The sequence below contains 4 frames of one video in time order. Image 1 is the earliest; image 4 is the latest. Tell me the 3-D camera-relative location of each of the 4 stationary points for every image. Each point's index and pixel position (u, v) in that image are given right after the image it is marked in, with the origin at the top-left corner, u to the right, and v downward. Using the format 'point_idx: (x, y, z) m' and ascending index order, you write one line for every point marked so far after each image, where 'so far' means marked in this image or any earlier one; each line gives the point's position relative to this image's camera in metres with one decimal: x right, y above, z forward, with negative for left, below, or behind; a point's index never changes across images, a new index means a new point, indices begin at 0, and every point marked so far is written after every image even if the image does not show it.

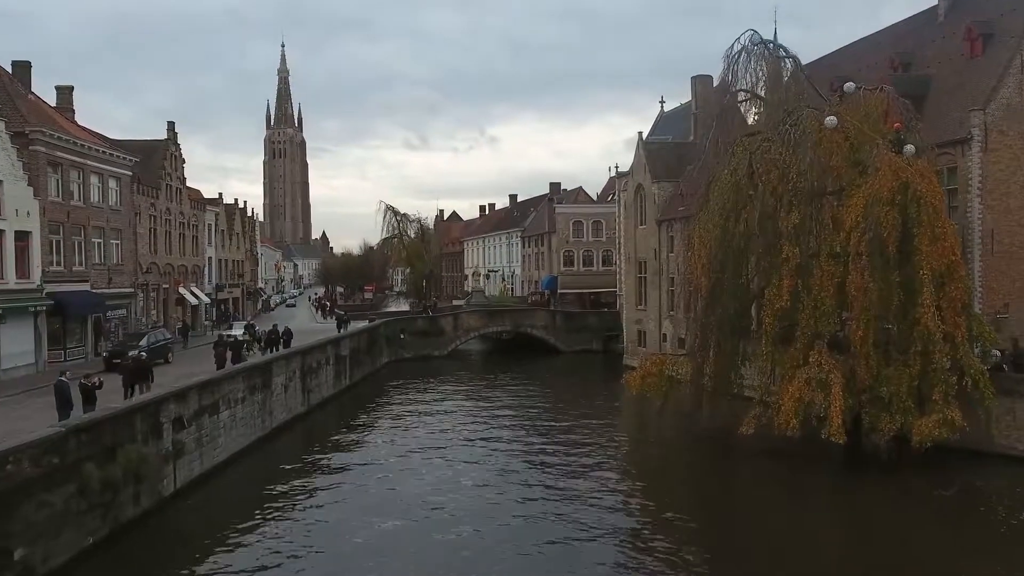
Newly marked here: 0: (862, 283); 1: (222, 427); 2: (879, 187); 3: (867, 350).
0: (+7.9, +0.1, +18.4) m
1: (-7.0, -3.4, +19.7) m
2: (+8.2, +2.3, +18.3) m
3: (+8.1, -1.4, +18.6) m
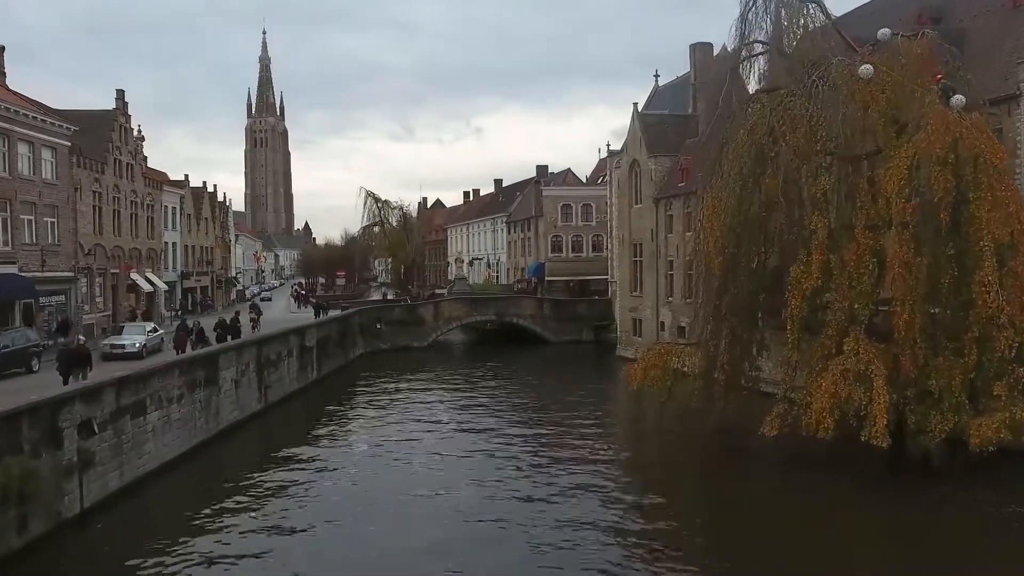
0: (+7.6, +0.6, +15.6) m
1: (-7.4, -2.9, +16.7) m
2: (+7.9, +2.7, +15.4) m
3: (+7.8, -0.9, +15.7) m
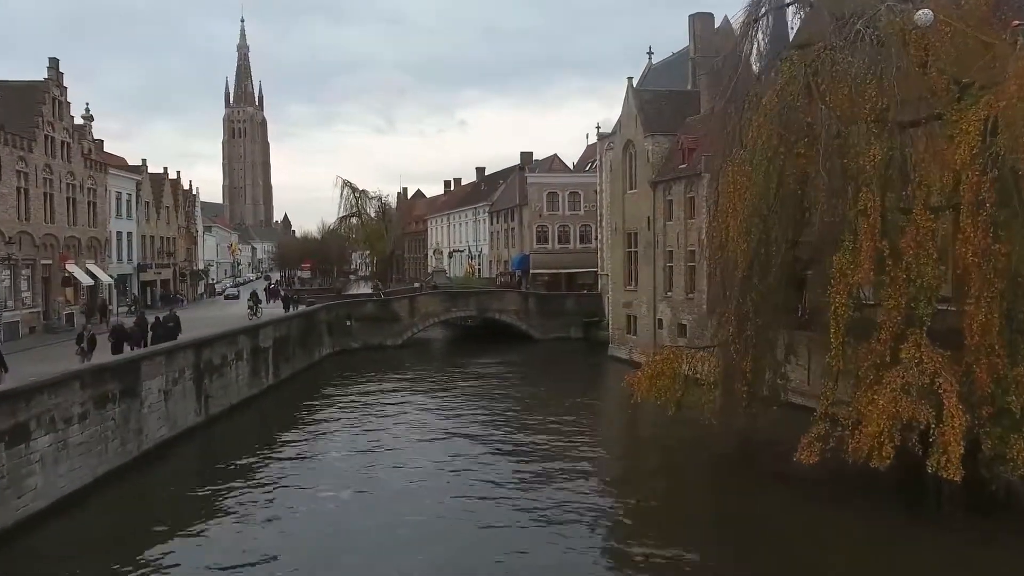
0: (+7.2, +0.7, +12.5) m
1: (-7.7, -2.8, +13.3) m
2: (+7.6, +2.8, +12.3) m
3: (+7.4, -0.8, +12.7) m
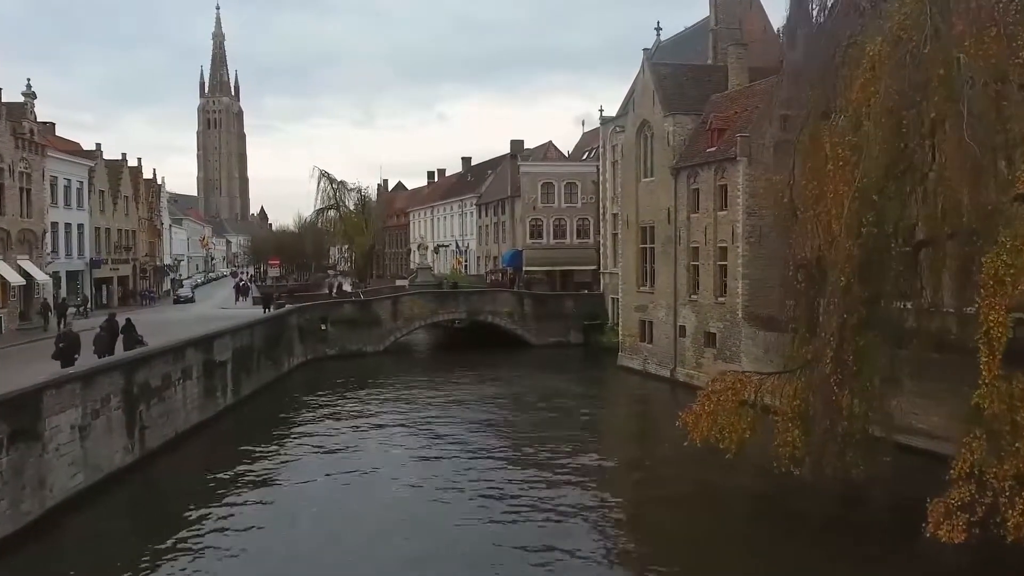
0: (+7.7, +0.5, +8.8) m
1: (-7.3, -2.9, +9.3) m
2: (+8.0, +2.7, +8.7) m
3: (+7.9, -1.0, +9.0) m
